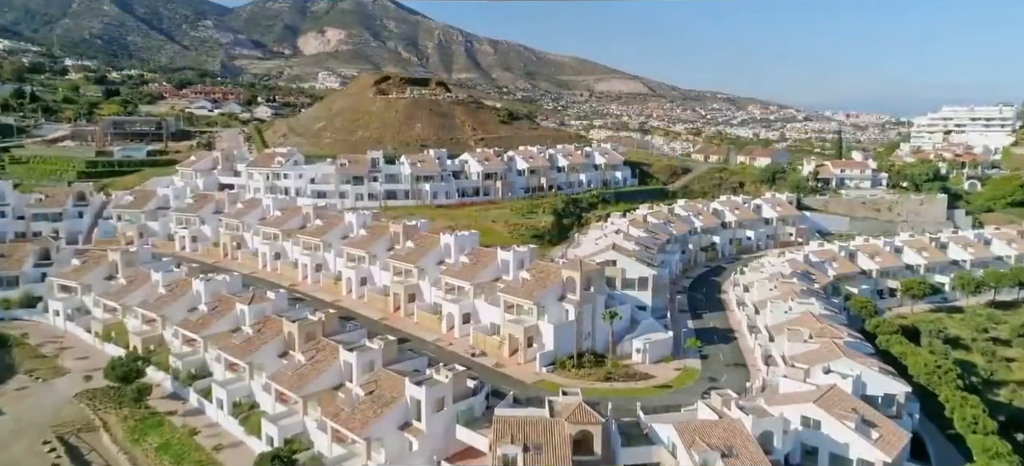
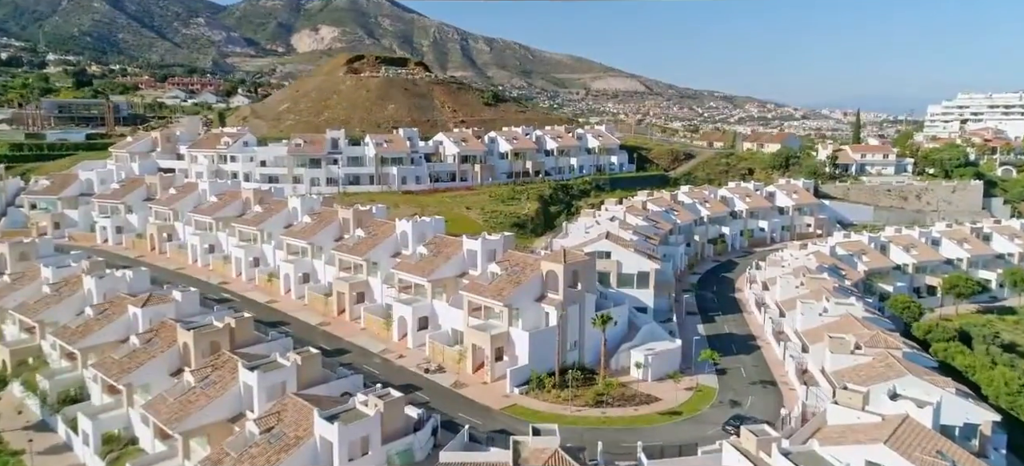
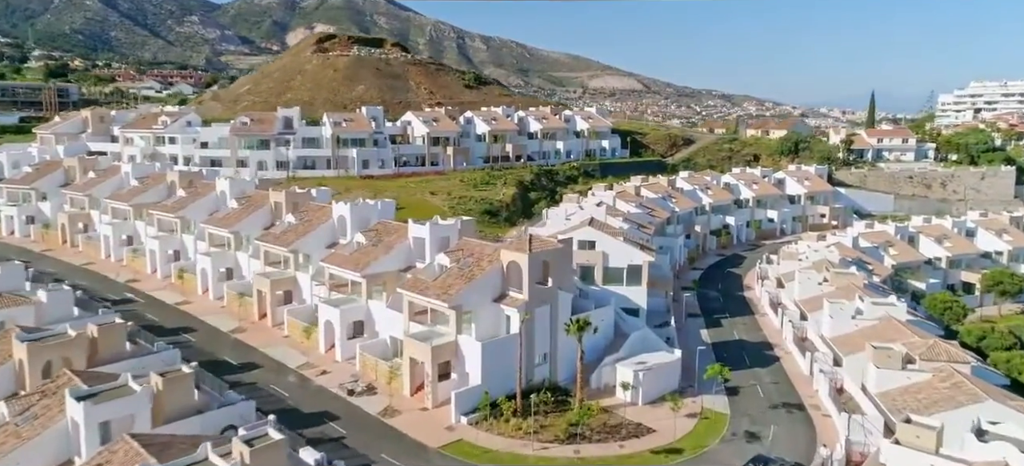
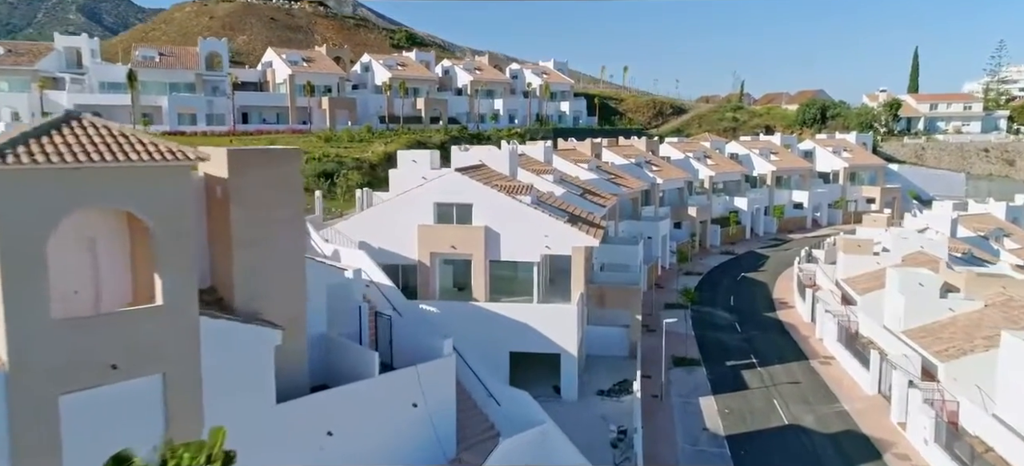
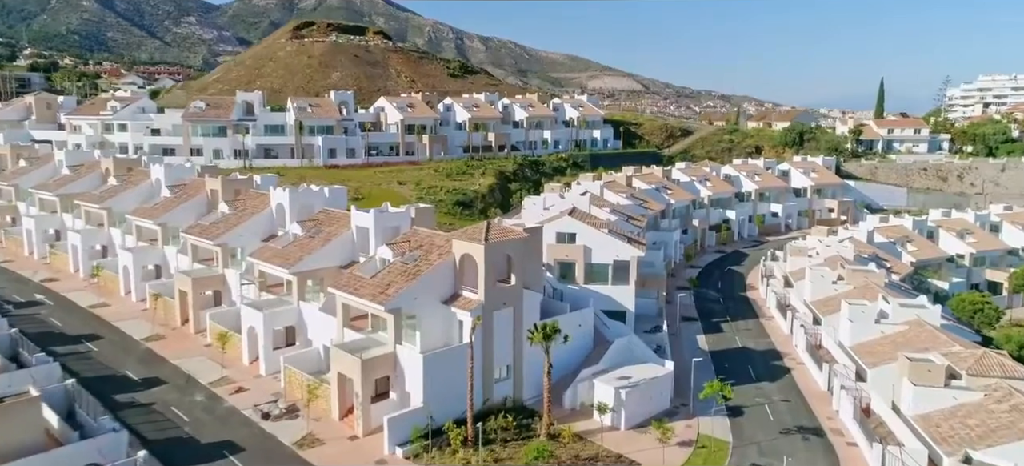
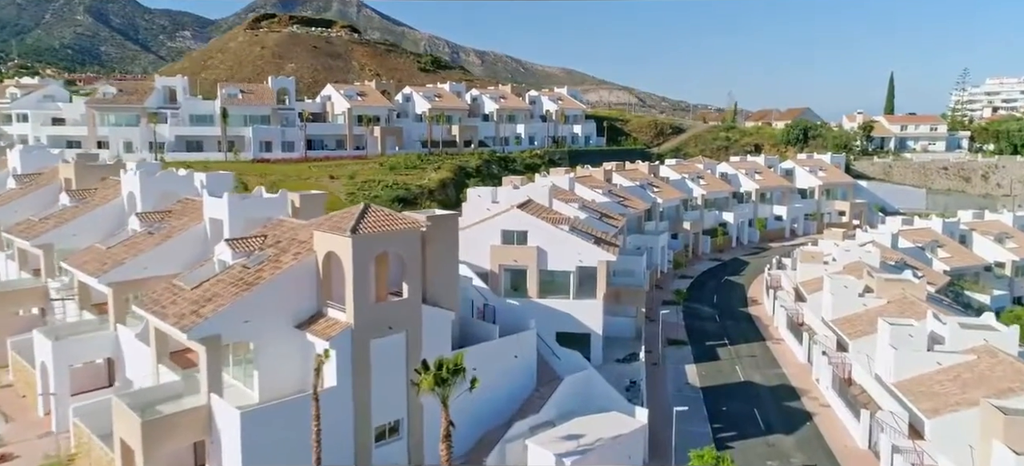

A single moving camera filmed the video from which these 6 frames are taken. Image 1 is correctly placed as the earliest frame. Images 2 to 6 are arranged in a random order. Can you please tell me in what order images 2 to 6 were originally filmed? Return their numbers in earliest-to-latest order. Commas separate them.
2, 3, 5, 6, 4
